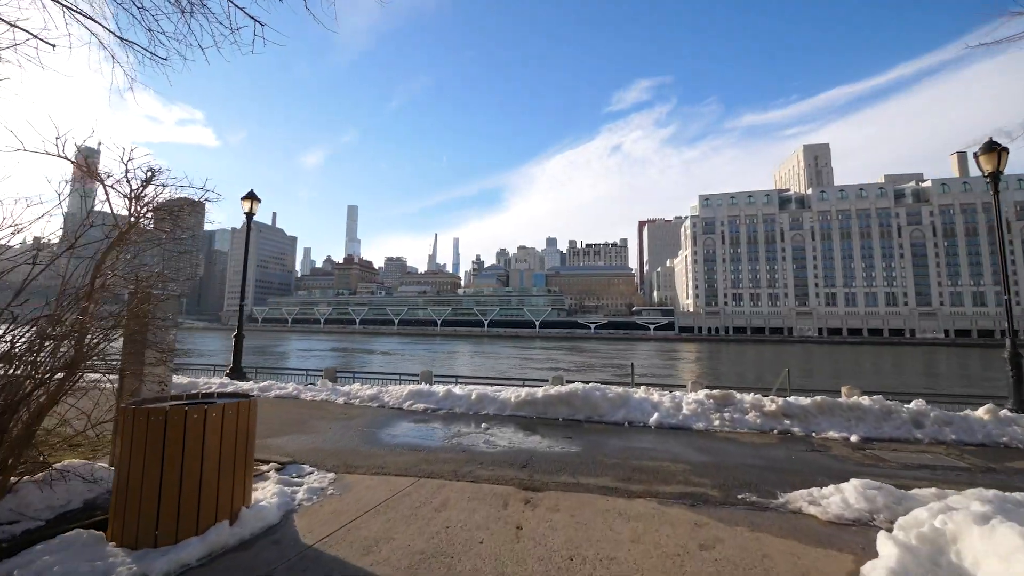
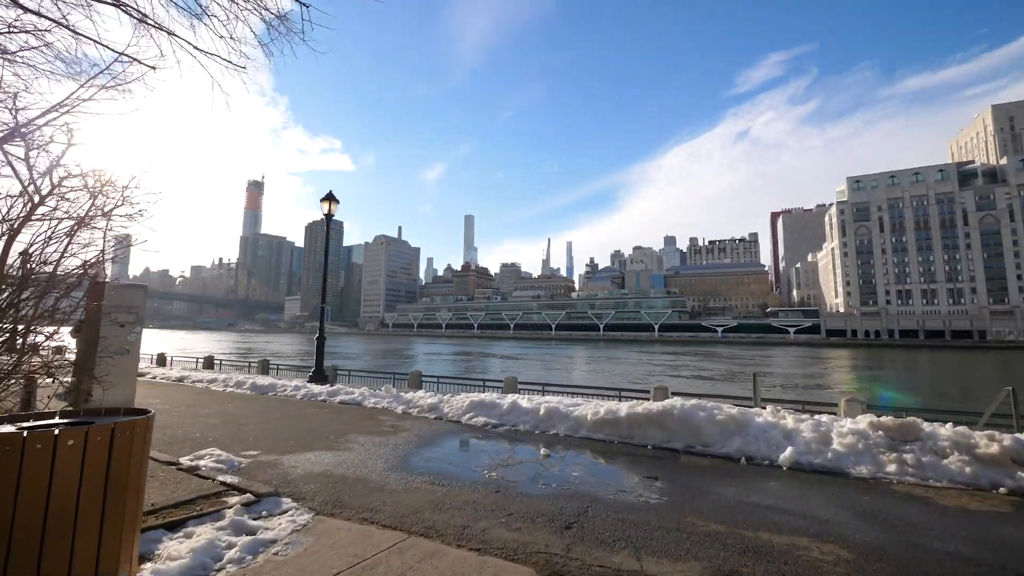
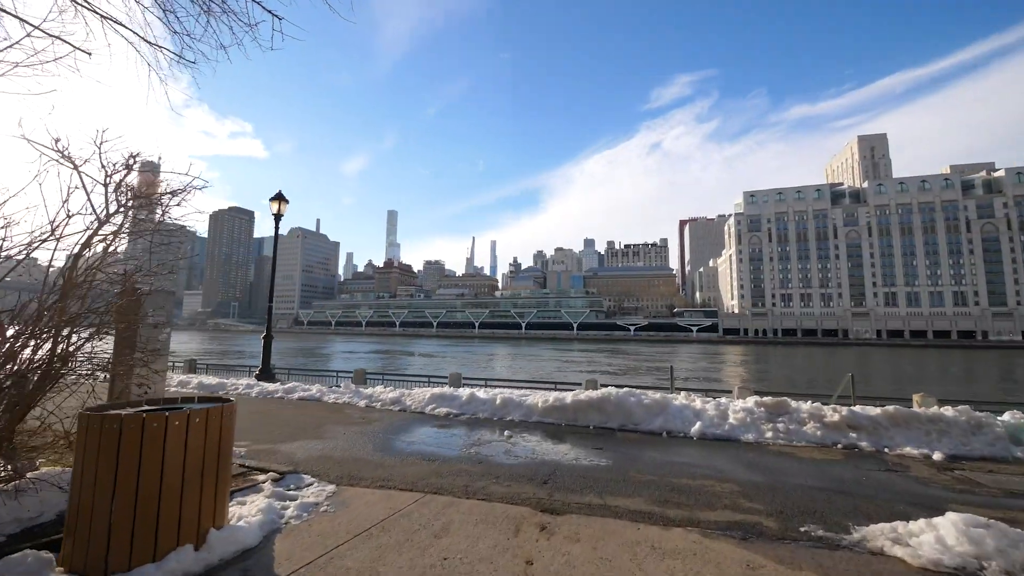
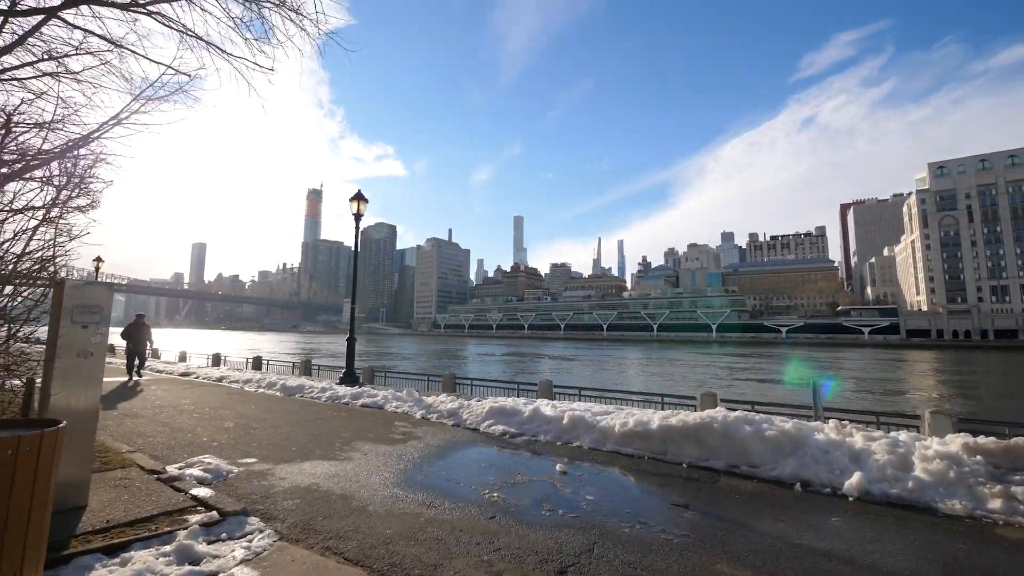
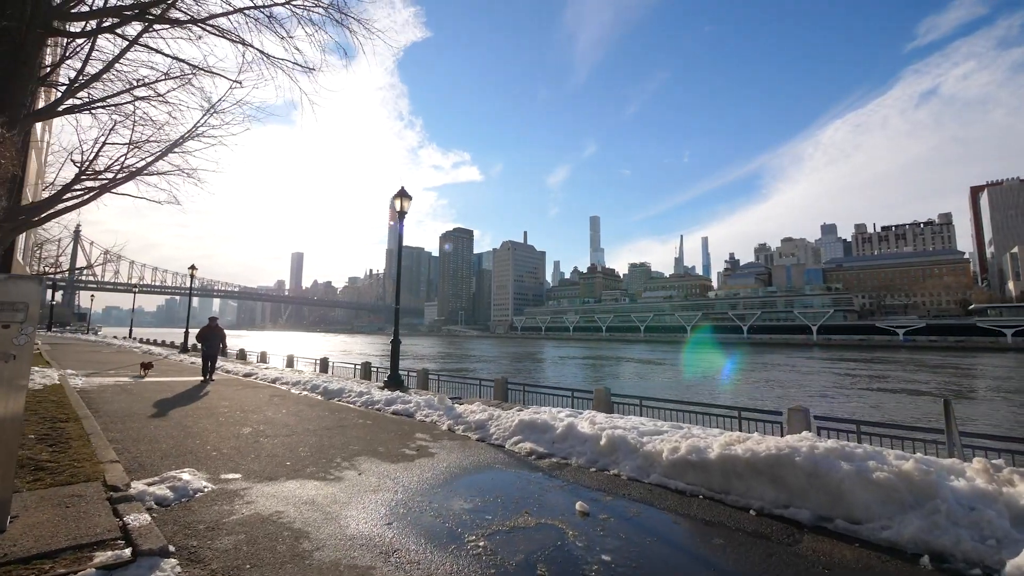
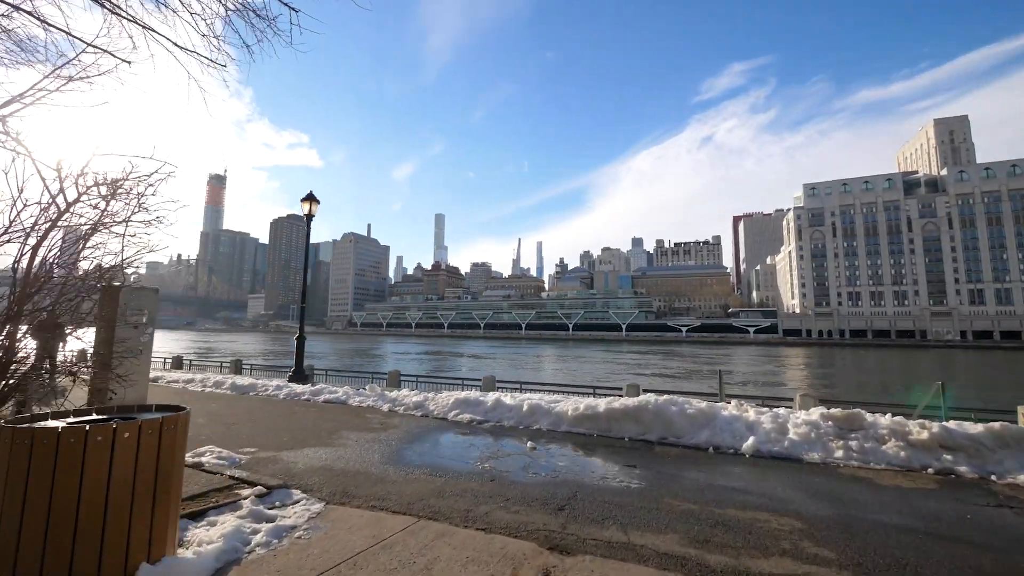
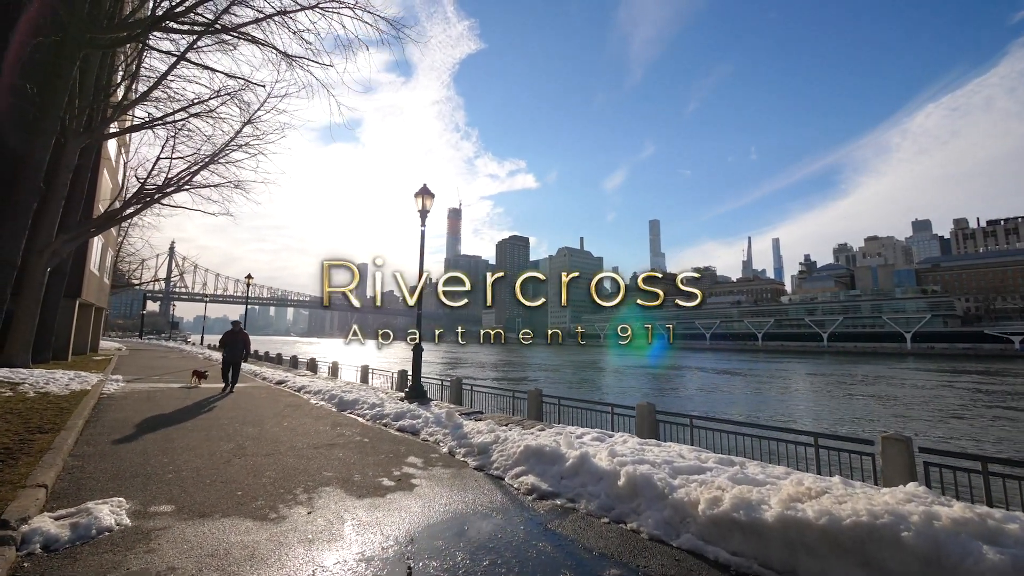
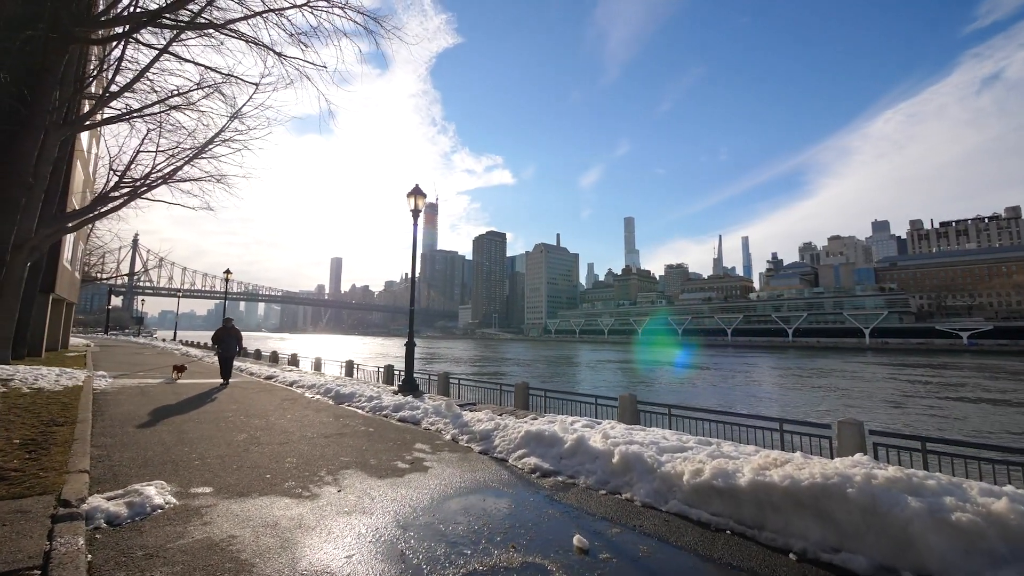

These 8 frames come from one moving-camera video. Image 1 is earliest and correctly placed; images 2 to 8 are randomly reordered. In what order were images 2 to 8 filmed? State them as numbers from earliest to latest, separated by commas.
3, 6, 2, 4, 5, 8, 7
